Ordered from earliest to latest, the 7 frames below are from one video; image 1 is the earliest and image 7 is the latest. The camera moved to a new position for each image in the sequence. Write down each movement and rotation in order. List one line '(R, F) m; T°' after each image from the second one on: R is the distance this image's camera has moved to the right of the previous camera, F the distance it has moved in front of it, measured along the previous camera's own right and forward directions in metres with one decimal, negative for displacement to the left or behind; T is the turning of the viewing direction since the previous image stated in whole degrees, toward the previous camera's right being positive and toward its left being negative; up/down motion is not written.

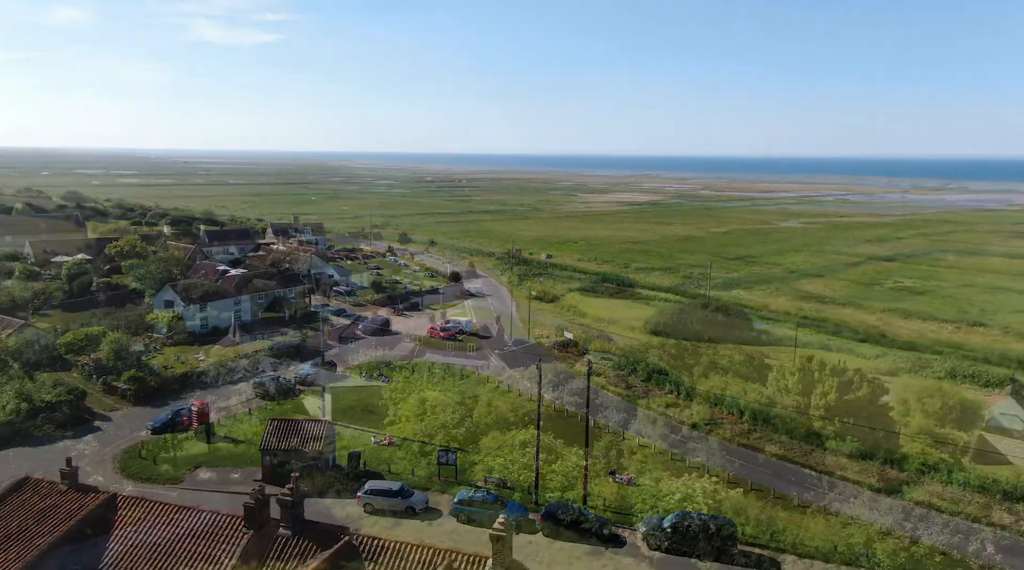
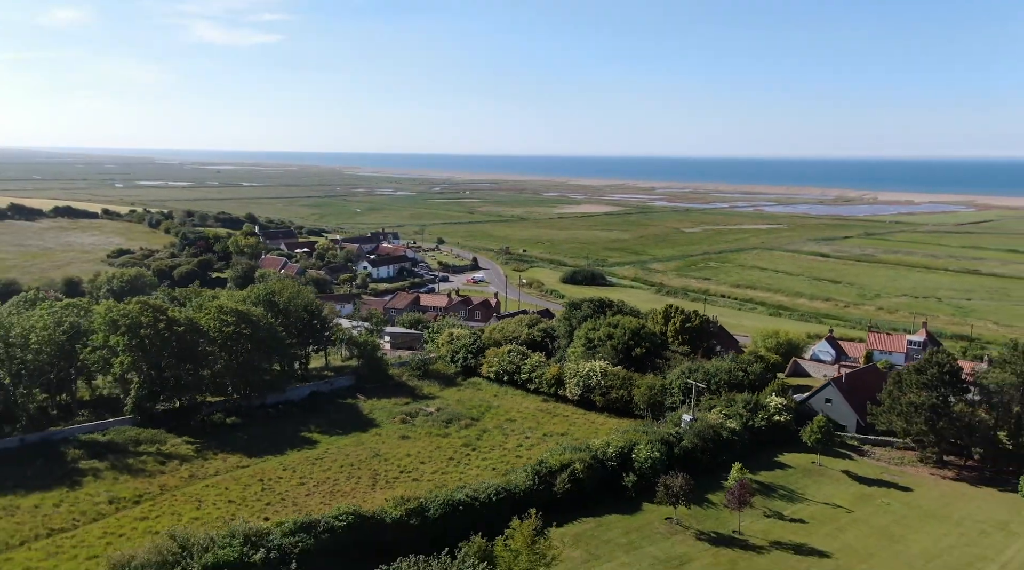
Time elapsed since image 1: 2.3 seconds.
(+0.5, -24.1) m; 0°
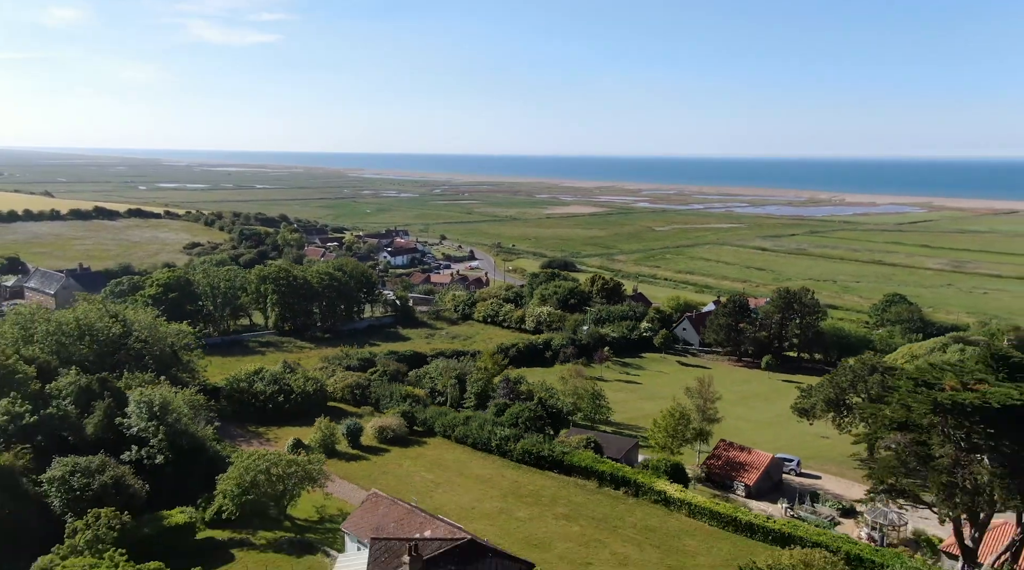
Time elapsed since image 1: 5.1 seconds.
(+1.7, -30.0) m; 0°
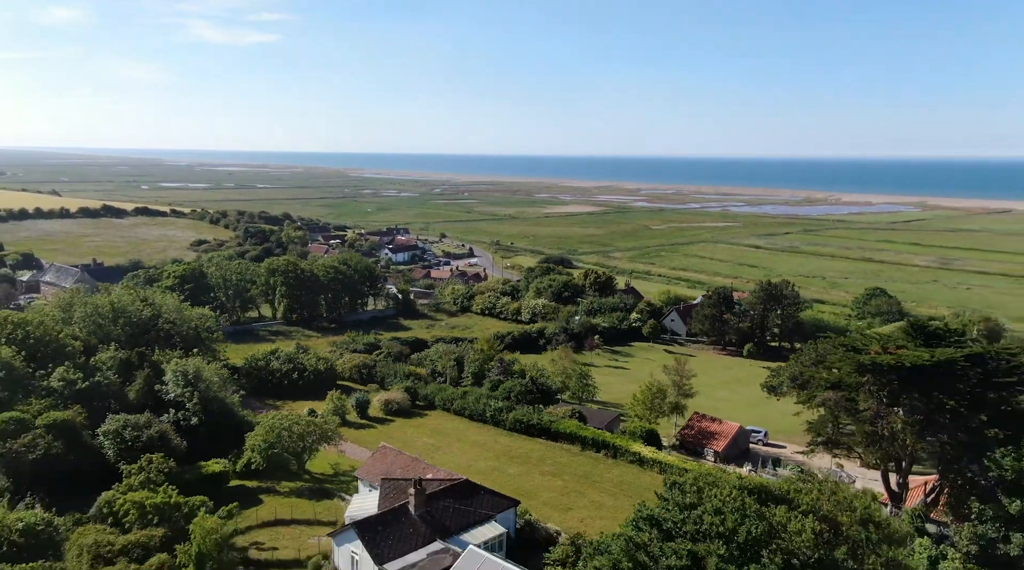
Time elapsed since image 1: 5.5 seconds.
(+0.3, -3.9) m; 0°
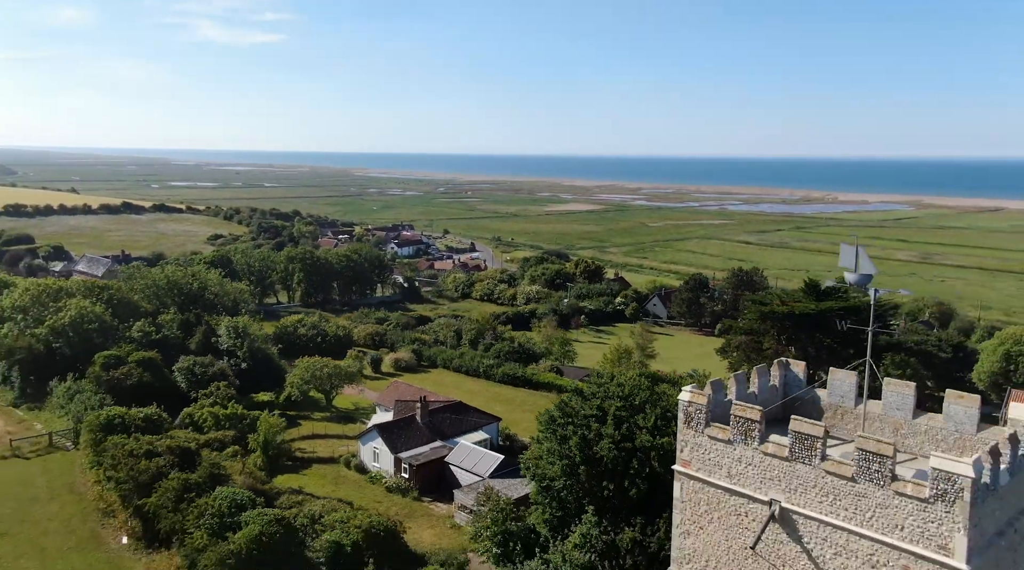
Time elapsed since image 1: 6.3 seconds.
(+0.8, -7.7) m; 0°
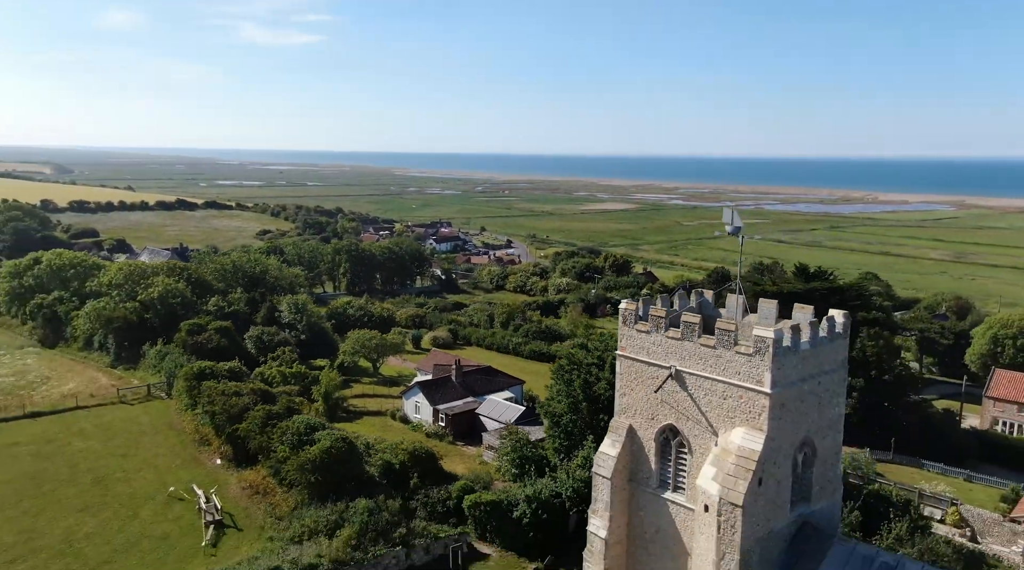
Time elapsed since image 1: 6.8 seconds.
(+0.7, -5.2) m; -3°
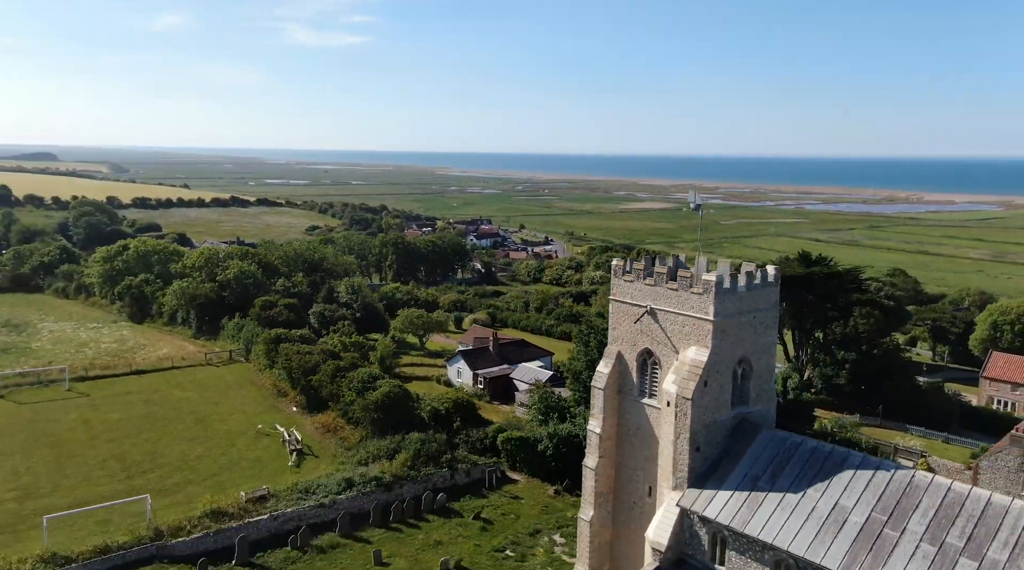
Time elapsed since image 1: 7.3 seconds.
(+0.5, -5.1) m; -3°
